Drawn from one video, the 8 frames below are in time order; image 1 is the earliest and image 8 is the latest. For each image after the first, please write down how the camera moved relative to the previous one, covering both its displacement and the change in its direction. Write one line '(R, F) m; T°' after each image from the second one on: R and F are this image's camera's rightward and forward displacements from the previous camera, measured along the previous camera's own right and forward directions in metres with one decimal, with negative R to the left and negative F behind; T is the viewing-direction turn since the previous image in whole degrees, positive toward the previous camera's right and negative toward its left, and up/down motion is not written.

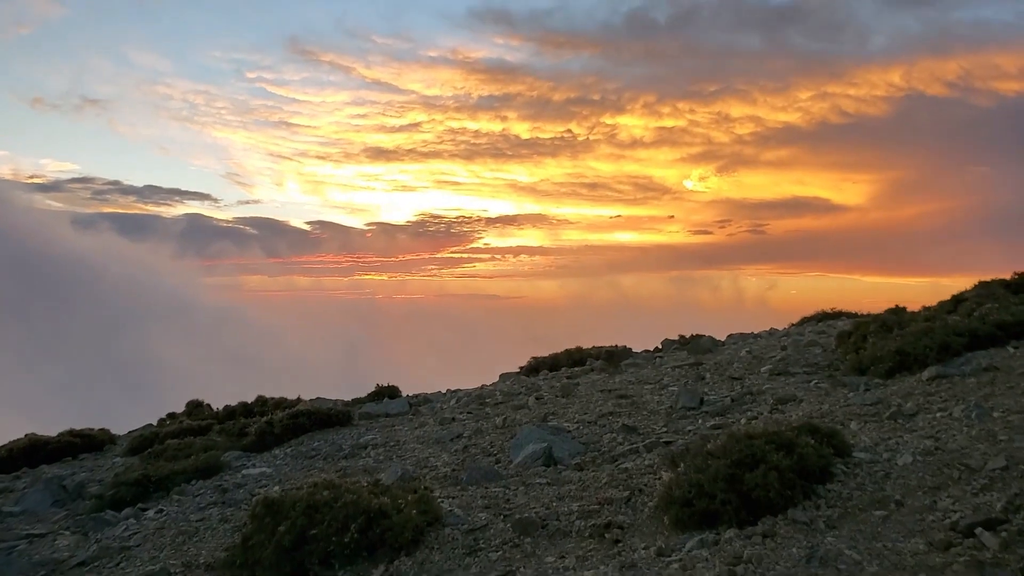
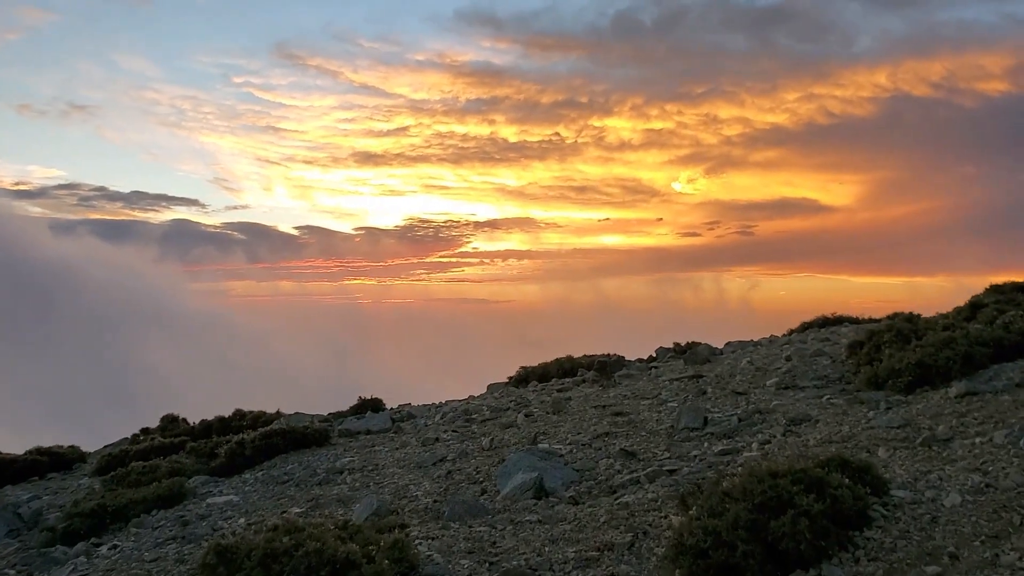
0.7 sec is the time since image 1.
(0.0, +1.1) m; +1°
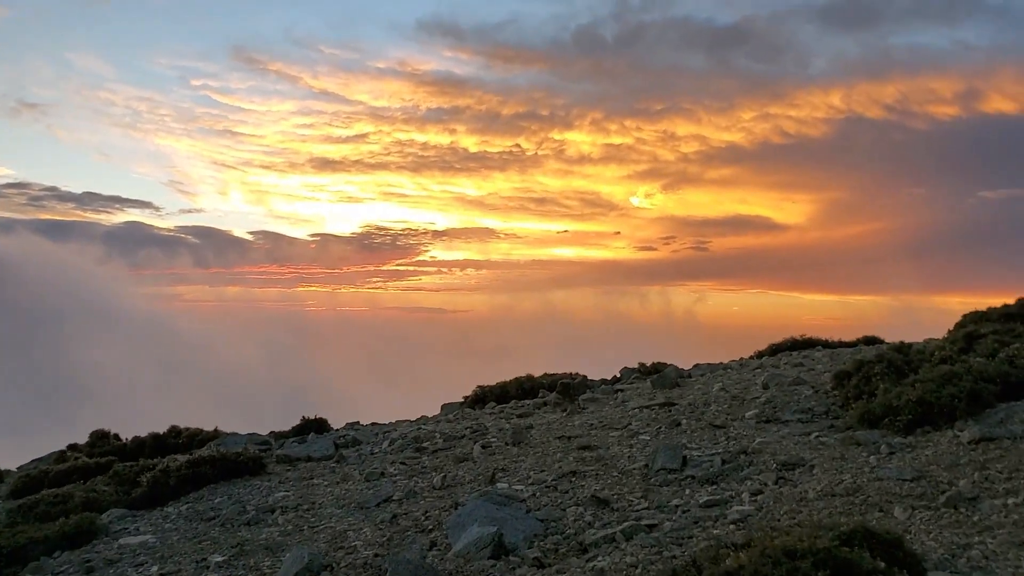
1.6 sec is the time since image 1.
(0.0, +1.4) m; +3°
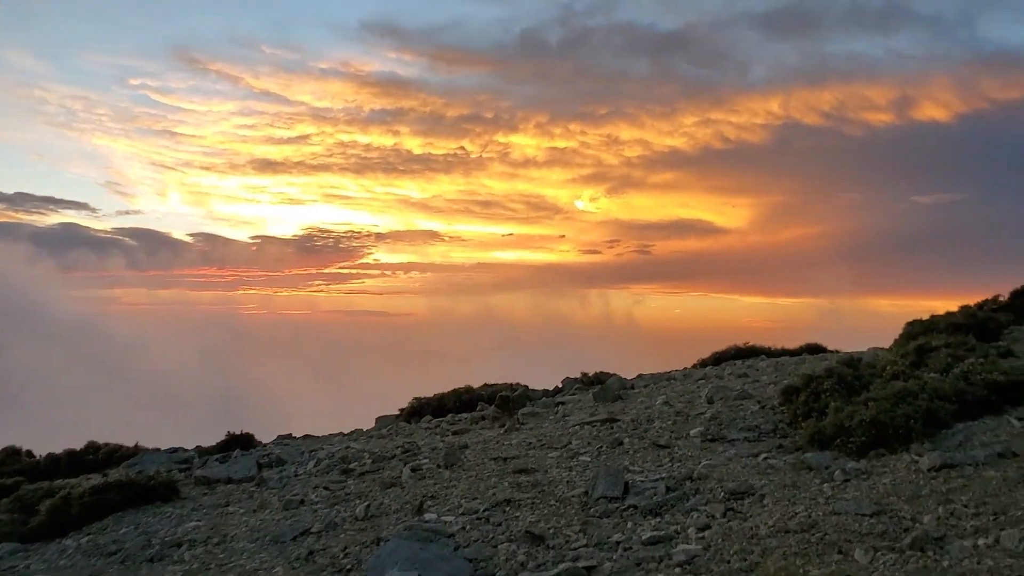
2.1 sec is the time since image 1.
(+0.2, +0.8) m; +3°
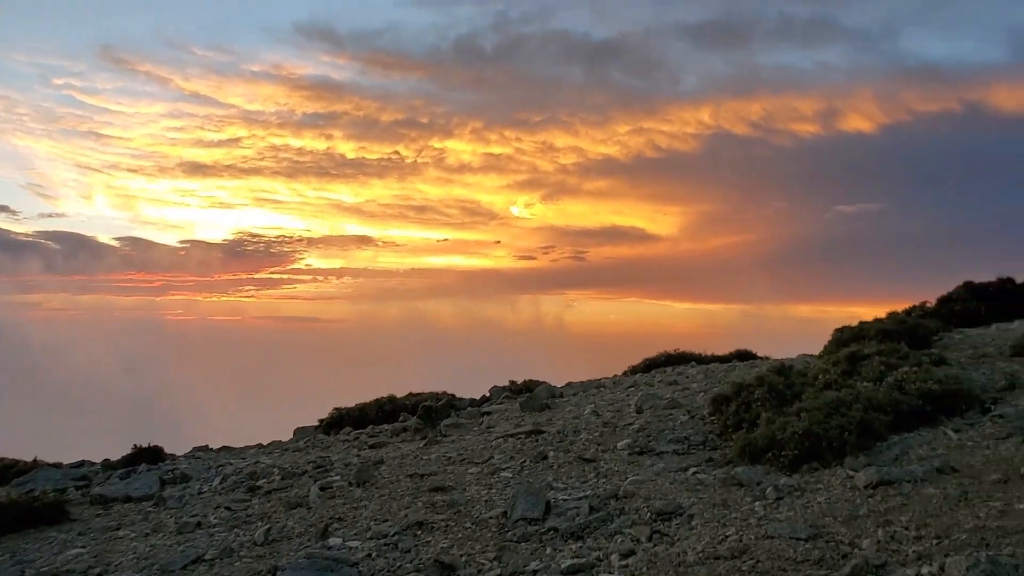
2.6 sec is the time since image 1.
(+0.2, +0.7) m; +4°
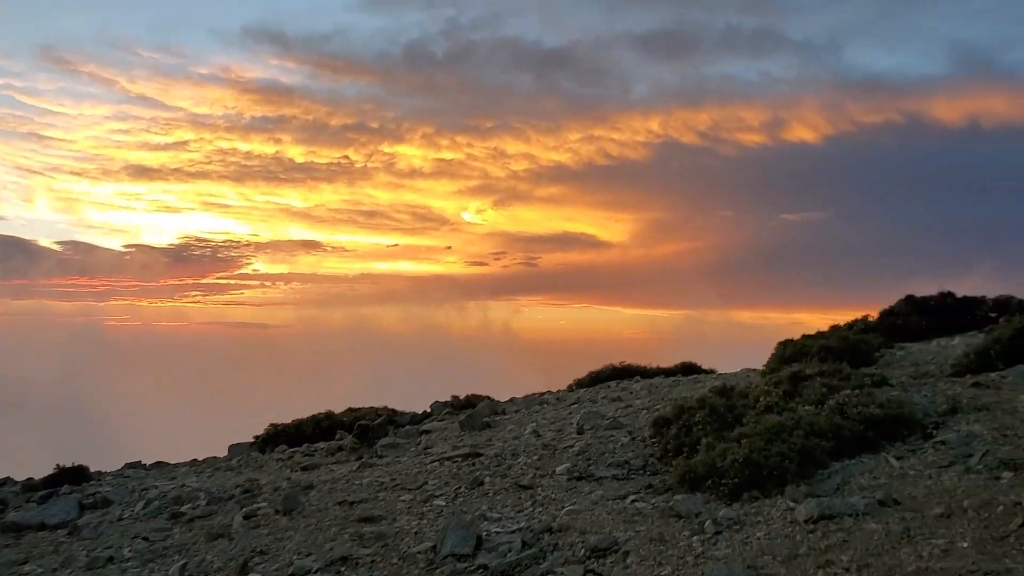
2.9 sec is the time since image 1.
(+0.2, +0.4) m; +3°
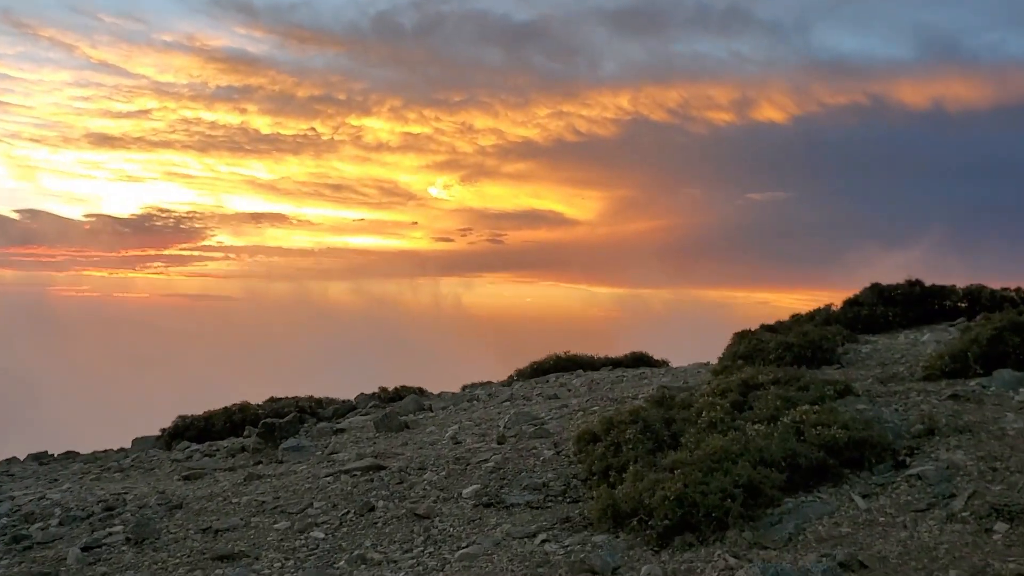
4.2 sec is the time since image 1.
(+0.7, +1.9) m; +2°
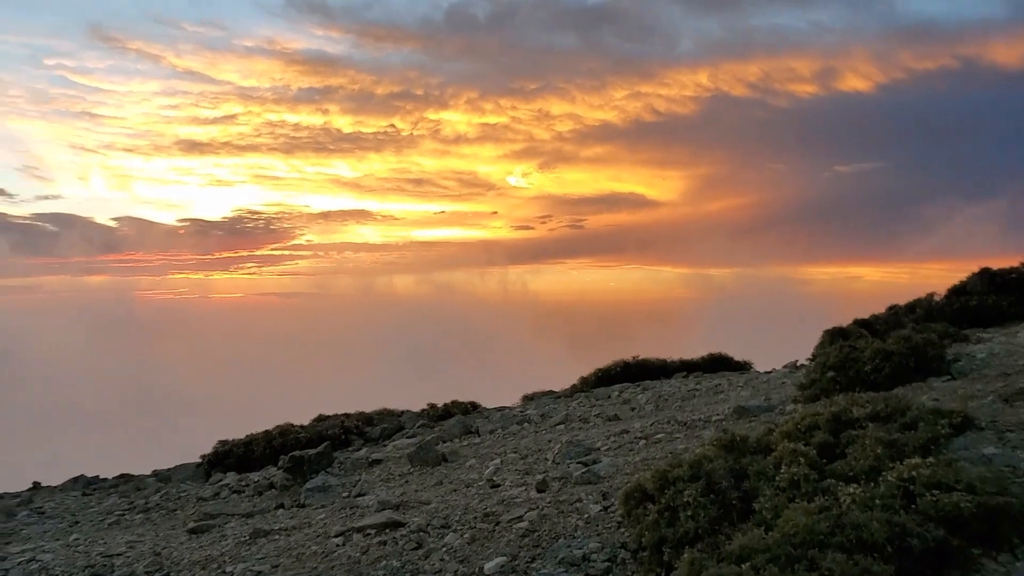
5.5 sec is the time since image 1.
(+0.5, +2.0) m; -5°
